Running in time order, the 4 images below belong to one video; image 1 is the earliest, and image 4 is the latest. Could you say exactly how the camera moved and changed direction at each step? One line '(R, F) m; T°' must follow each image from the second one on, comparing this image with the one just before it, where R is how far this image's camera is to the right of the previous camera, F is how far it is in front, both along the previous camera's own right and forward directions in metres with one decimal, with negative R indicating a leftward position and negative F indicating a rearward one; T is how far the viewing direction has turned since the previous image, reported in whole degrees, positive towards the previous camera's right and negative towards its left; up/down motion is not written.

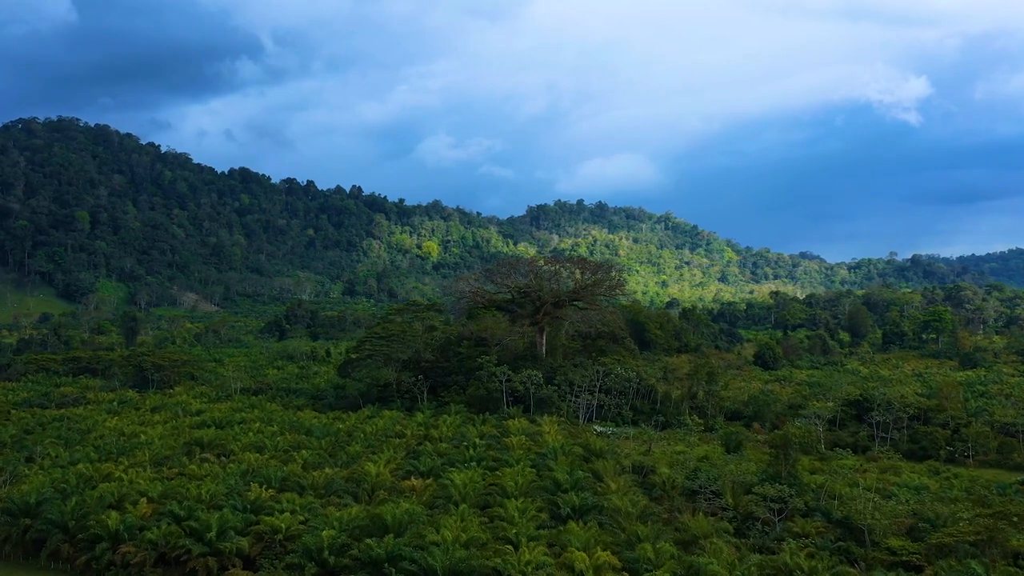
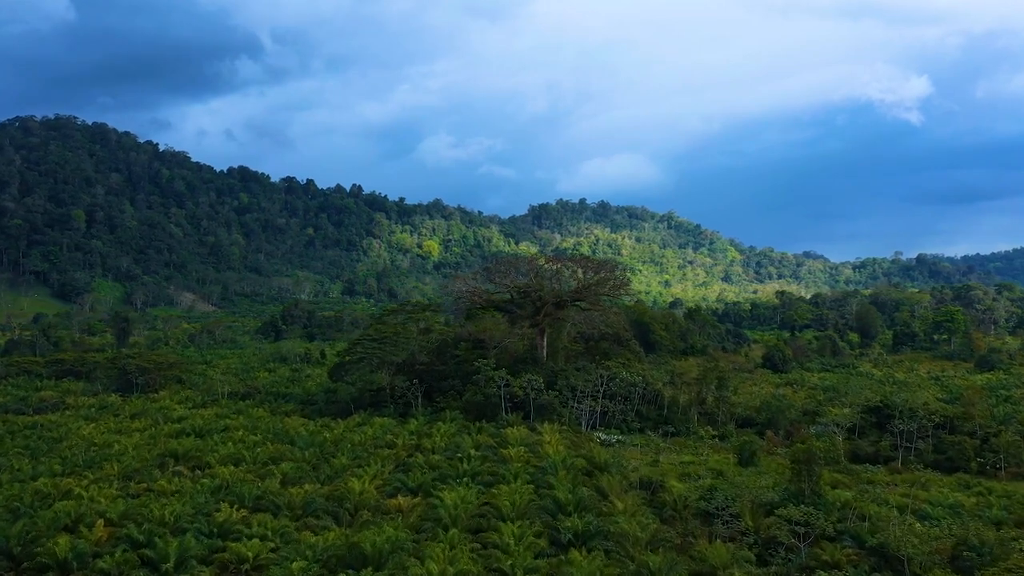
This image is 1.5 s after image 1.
(+0.1, +1.5) m; 0°
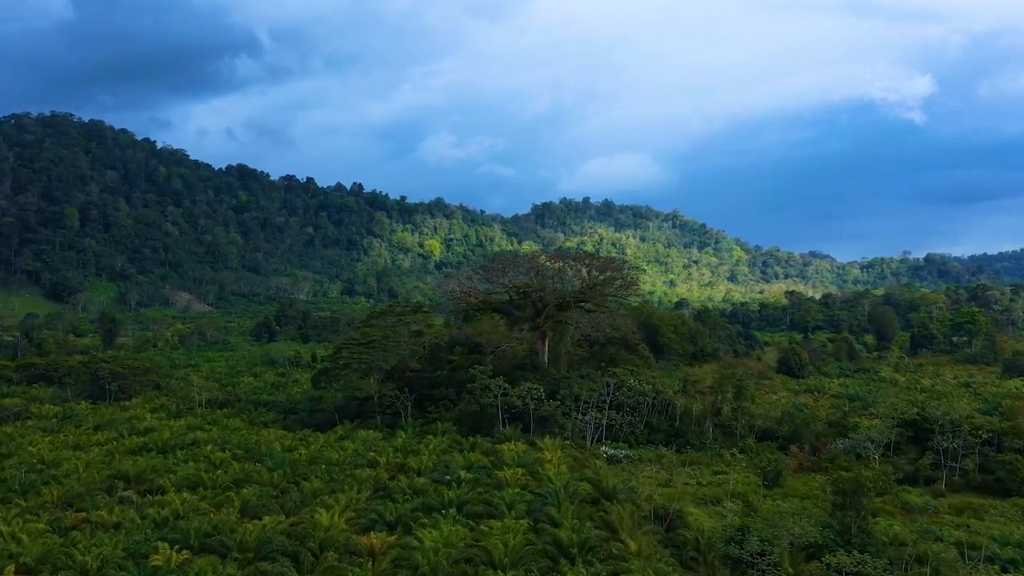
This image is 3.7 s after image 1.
(+0.2, +2.4) m; 0°
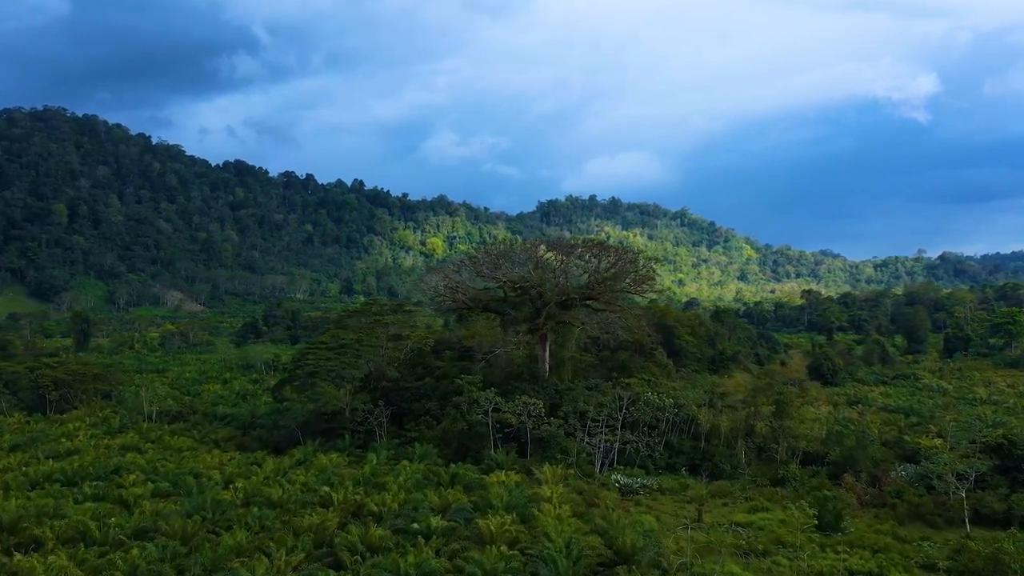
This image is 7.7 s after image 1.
(+0.4, +4.2) m; -1°
